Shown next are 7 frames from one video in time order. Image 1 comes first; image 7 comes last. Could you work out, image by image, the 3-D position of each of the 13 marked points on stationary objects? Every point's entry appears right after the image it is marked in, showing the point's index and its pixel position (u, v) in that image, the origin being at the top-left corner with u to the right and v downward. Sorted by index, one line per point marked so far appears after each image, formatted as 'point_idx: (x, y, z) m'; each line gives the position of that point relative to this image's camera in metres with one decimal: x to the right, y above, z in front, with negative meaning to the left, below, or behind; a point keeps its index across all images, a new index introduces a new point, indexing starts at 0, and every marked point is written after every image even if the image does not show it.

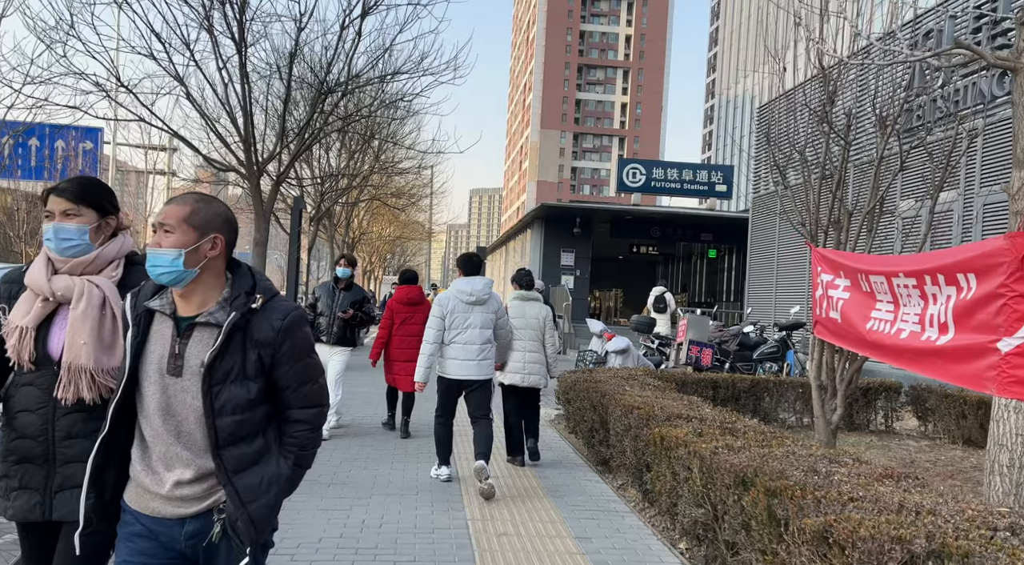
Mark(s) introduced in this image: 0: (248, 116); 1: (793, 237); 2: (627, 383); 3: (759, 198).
0: (-4.3, +2.7, +15.9) m
1: (+4.9, +0.8, +16.6) m
2: (+1.1, -1.0, +9.7) m
3: (+4.9, +1.6, +18.2) m
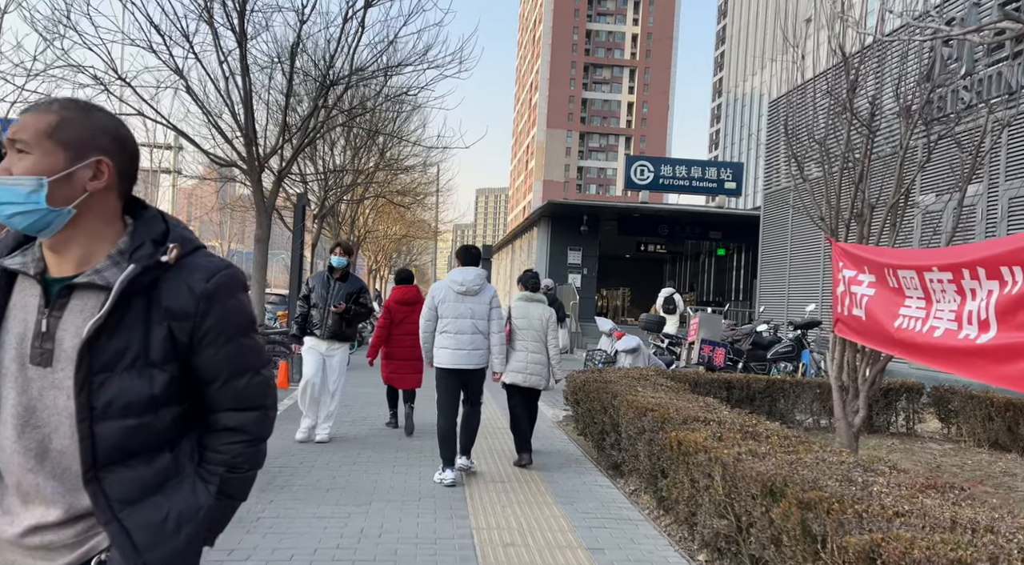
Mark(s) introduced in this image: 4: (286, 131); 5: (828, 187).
0: (-4.2, +2.7, +15.6) m
1: (+5.0, +0.8, +16.2) m
2: (+1.2, -1.0, +9.4) m
3: (+5.0, +1.6, +17.8) m
4: (-3.8, +2.5, +16.4) m
5: (+2.8, +0.9, +8.6) m
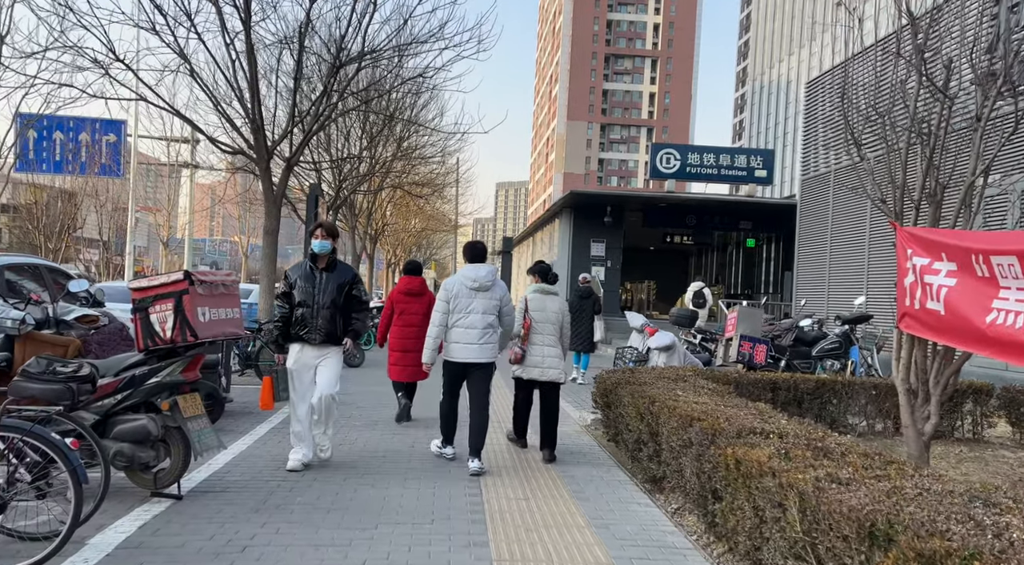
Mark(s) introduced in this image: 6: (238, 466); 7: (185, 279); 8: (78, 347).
0: (-3.9, +2.8, +14.7) m
1: (+5.3, +0.9, +15.2) m
2: (+1.4, -0.9, +8.4) m
3: (+5.4, +1.8, +16.7) m
4: (-3.5, +2.6, +15.5) m
5: (+3.0, +0.9, +7.7) m
6: (-2.1, -1.4, +7.5) m
7: (-2.1, 0.0, +6.4) m
8: (-3.1, -0.5, +6.9) m
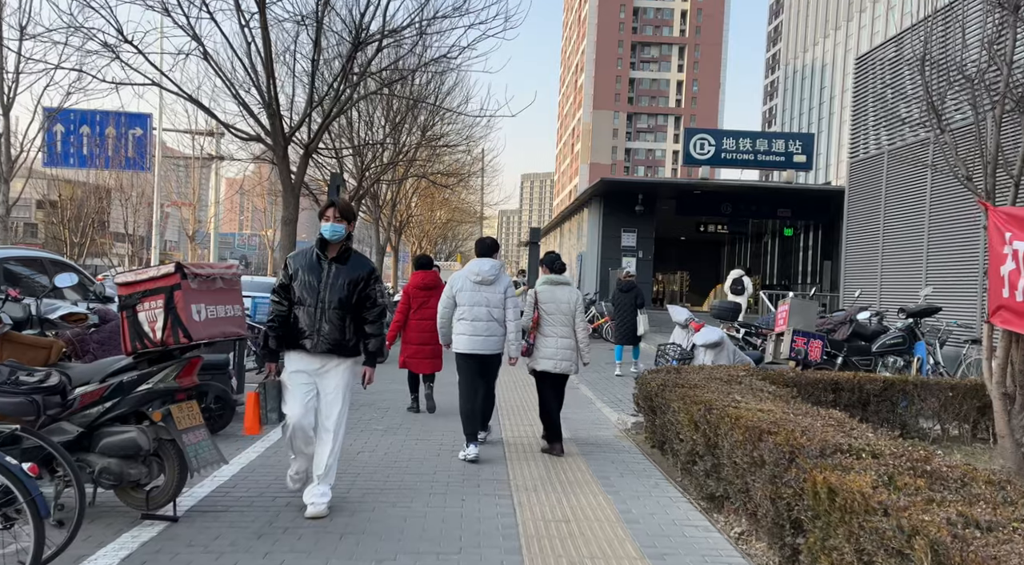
0: (-3.4, +2.9, +13.9) m
1: (+5.8, +1.1, +14.2) m
2: (+1.7, -0.8, +7.5) m
3: (+5.8, +1.9, +15.7) m
4: (-3.0, +2.8, +14.7) m
5: (+3.3, +1.0, +6.7) m
6: (-1.9, -1.4, +6.7) m
7: (-1.9, +0.1, +5.6) m
8: (-2.9, -0.4, +6.2) m
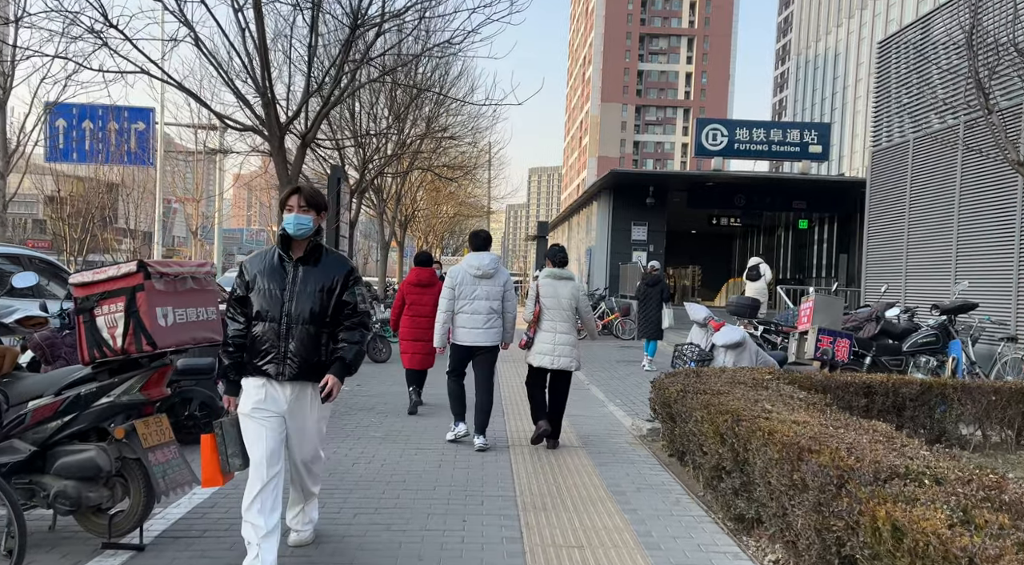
0: (-3.4, +3.0, +13.3) m
1: (+5.9, +1.2, +13.5) m
2: (+1.7, -0.8, +6.9) m
3: (+6.0, +2.0, +15.0) m
4: (-2.9, +2.8, +14.1) m
5: (+3.3, +1.0, +6.0) m
6: (-1.8, -1.3, +6.1) m
7: (-1.9, +0.1, +4.9) m
8: (-2.8, -0.4, +5.5) m
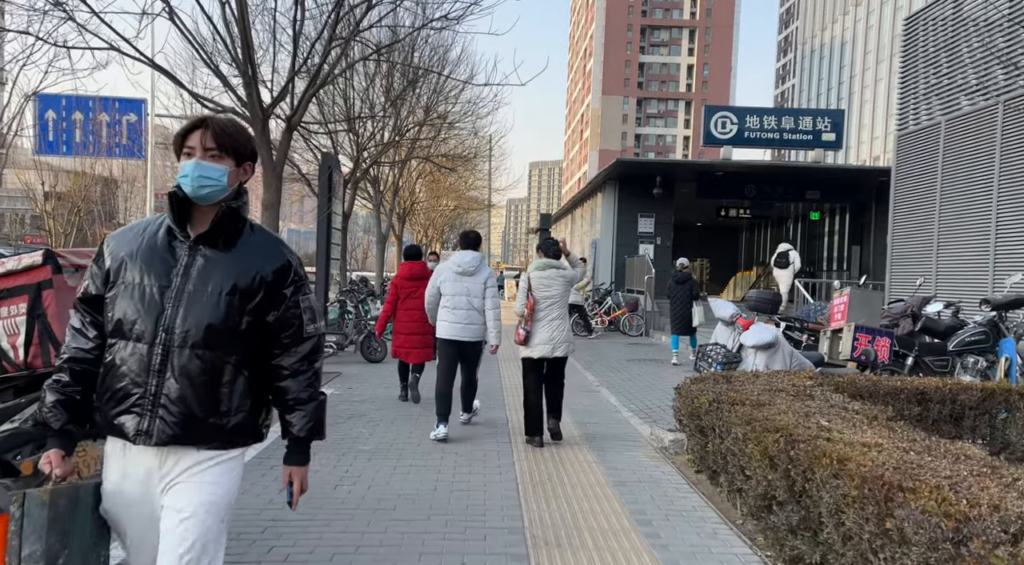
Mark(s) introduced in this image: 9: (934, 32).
0: (-3.3, +3.0, +12.3) m
1: (+5.9, +1.3, +12.5) m
2: (+1.8, -0.7, +5.9) m
3: (+6.0, +2.1, +14.0) m
4: (-2.9, +2.9, +13.1) m
5: (+3.3, +1.1, +5.0) m
6: (-1.8, -1.3, +5.1) m
7: (-1.9, +0.1, +3.9) m
8: (-2.8, -0.4, +4.5) m
9: (+6.0, +3.6, +13.8) m
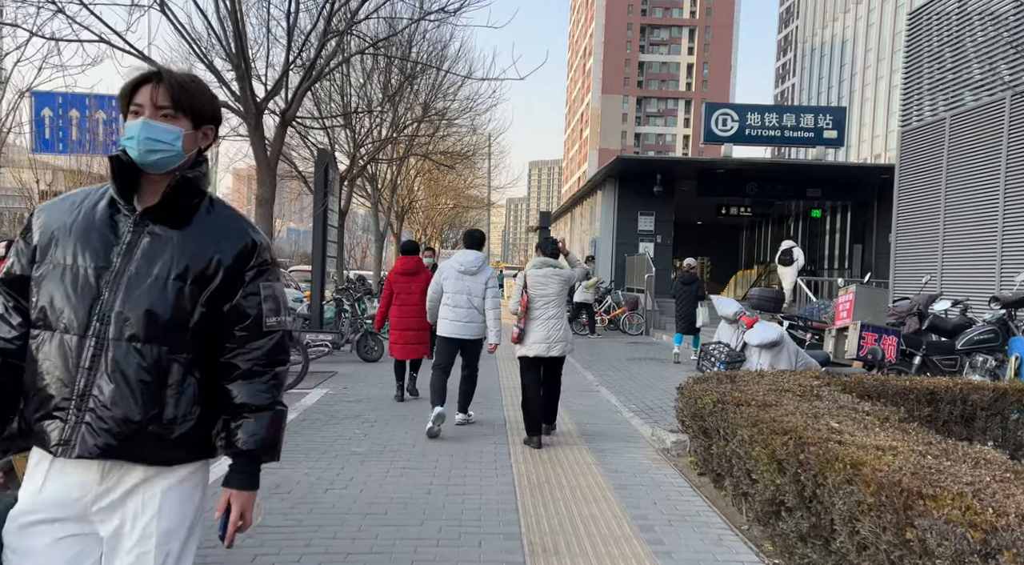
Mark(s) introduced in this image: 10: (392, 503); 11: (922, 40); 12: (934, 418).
0: (-3.3, +3.1, +12.1) m
1: (+5.9, +1.3, +12.2) m
2: (+1.8, -0.7, +5.7) m
3: (+6.0, +2.2, +13.7) m
4: (-2.9, +2.9, +12.8) m
5: (+3.3, +1.1, +4.8) m
6: (-1.8, -1.3, +4.9) m
7: (-1.9, +0.1, +3.7) m
8: (-2.8, -0.4, +4.3) m
9: (+6.0, +3.6, +13.5) m
10: (-0.7, -1.3, +5.8) m
11: (+5.9, +3.5, +14.1) m
12: (+3.0, -1.0, +6.9) m
